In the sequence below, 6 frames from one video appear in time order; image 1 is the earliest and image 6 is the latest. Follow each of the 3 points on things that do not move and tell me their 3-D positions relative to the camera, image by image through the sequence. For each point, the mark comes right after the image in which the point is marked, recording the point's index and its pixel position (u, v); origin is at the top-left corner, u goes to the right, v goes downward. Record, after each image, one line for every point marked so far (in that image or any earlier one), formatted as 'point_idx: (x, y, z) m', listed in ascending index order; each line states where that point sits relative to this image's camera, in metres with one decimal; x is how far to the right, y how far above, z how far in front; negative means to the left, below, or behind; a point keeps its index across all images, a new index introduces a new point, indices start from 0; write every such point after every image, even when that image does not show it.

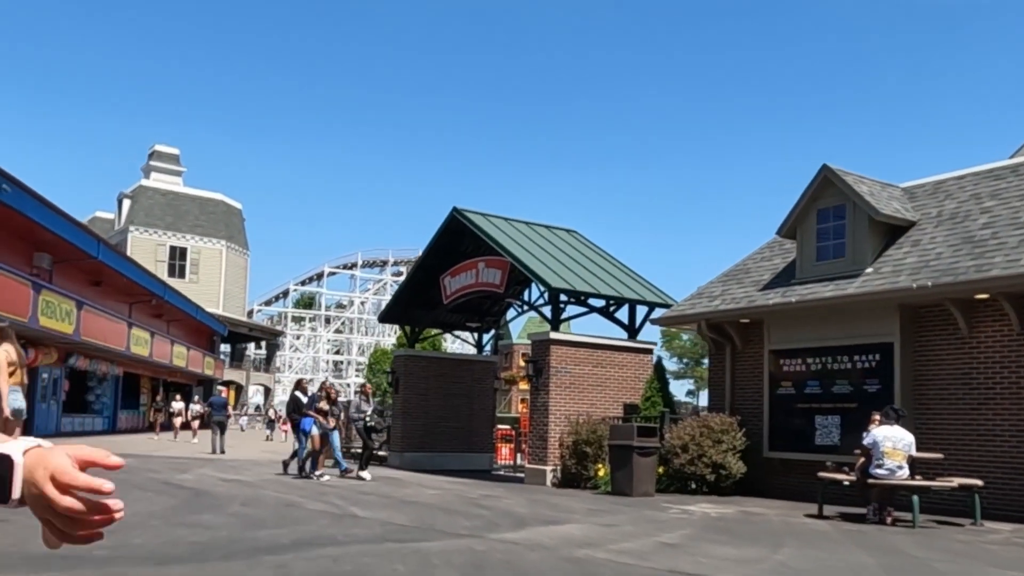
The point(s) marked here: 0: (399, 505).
0: (-1.3, -2.5, +11.7) m
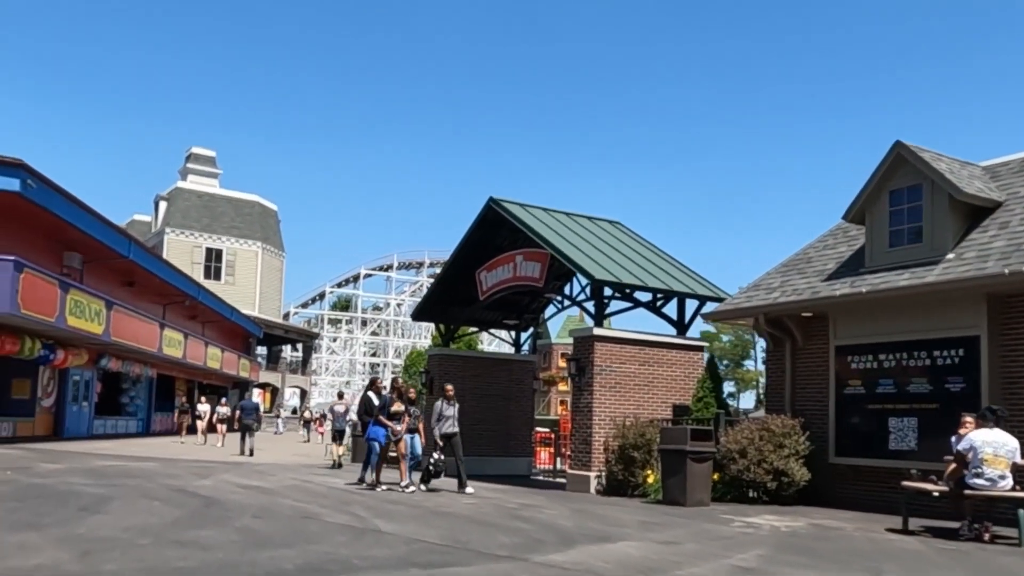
0: (-0.9, -2.4, +10.5) m
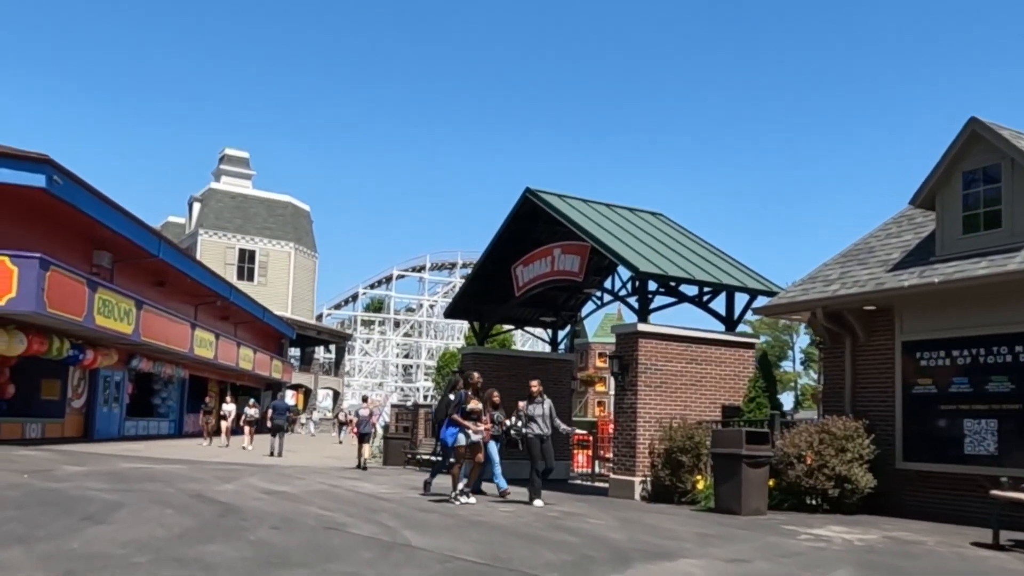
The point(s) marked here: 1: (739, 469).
0: (-0.4, -2.3, +9.6) m
1: (+3.0, -2.4, +13.1) m
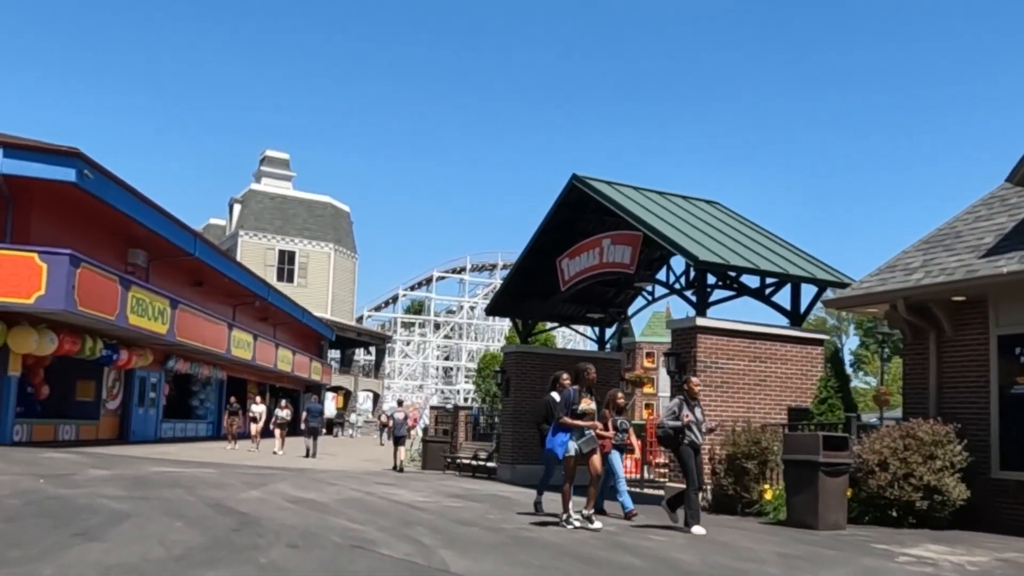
0: (0.0, -2.2, +8.4) m
1: (+3.5, -2.2, +11.7) m
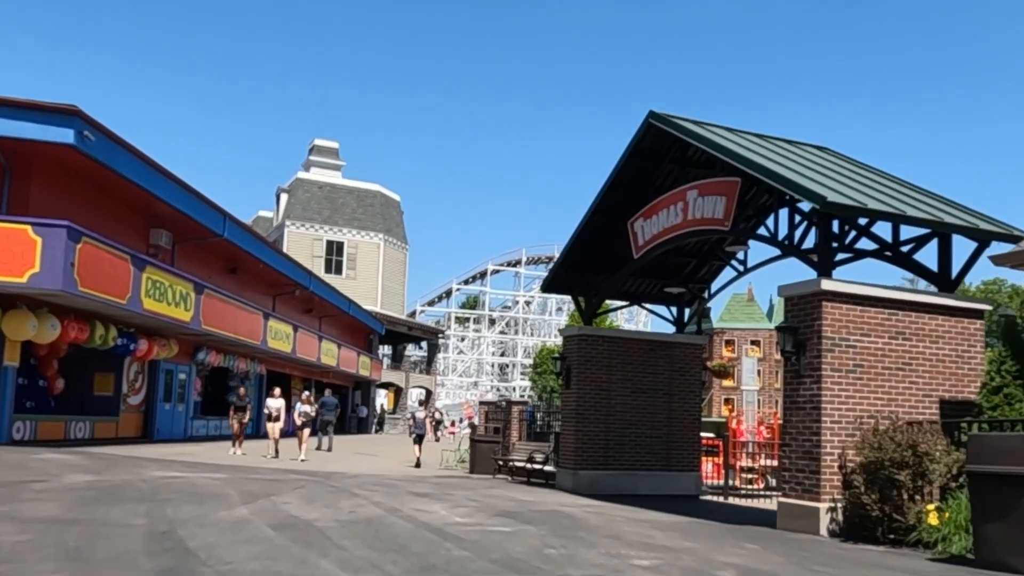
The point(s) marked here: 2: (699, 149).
0: (+0.4, -1.7, +4.9) m
1: (+4.1, -1.7, +8.0) m
2: (+2.9, +2.2, +15.8) m
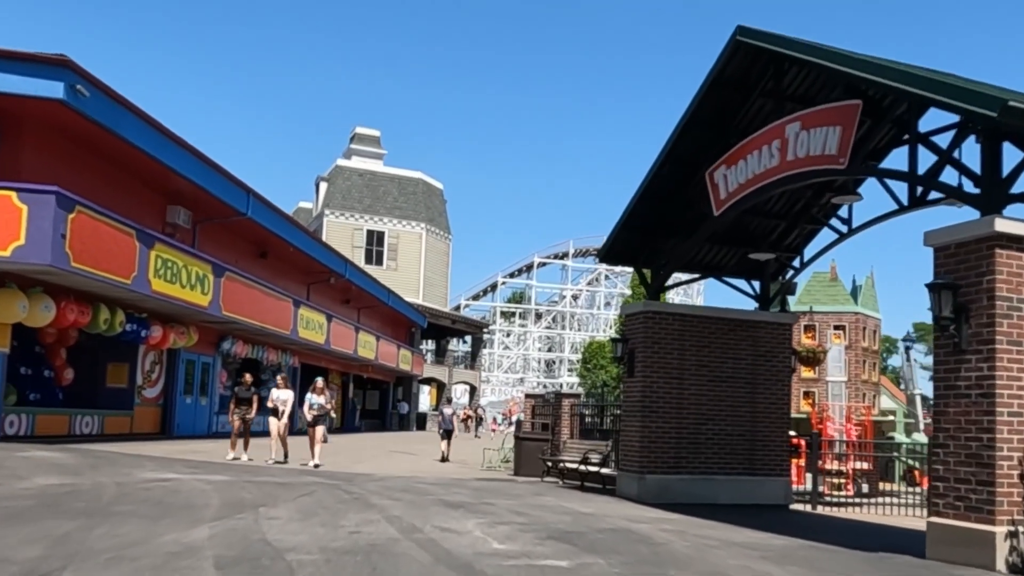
0: (+0.6, -1.2, +1.9) m
1: (+4.4, -1.2, +4.9) m
2: (+3.6, +2.7, +12.7) m
